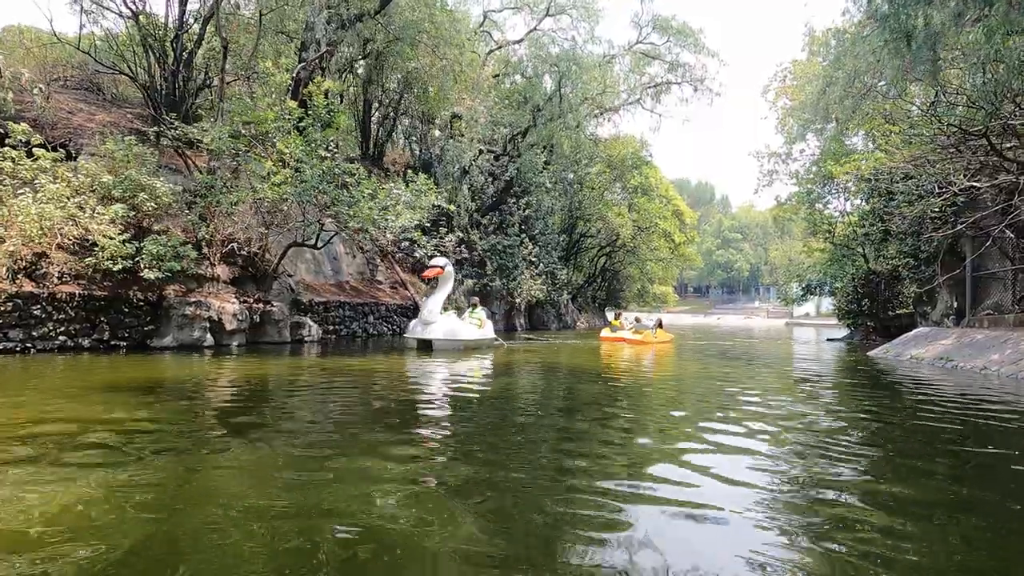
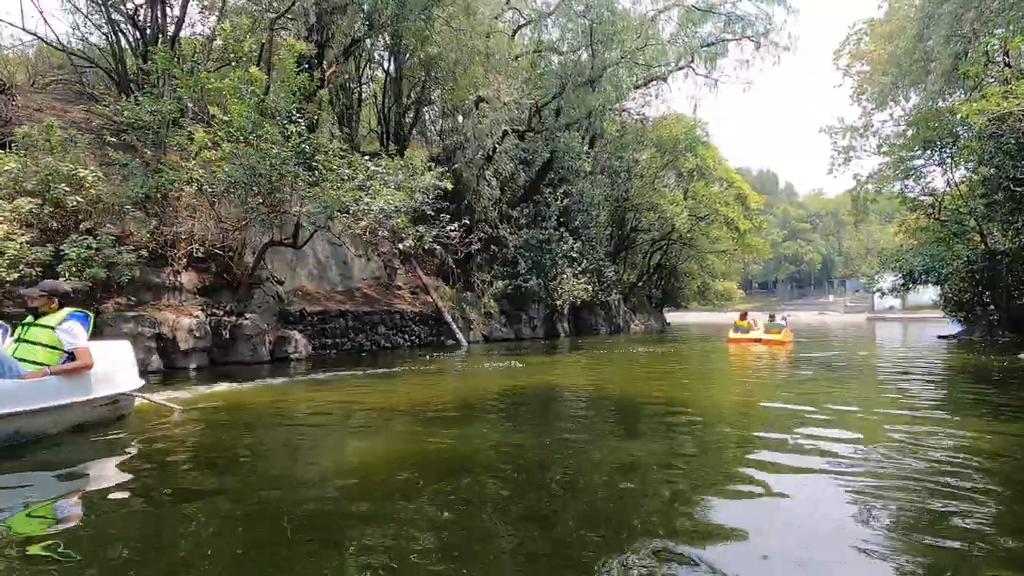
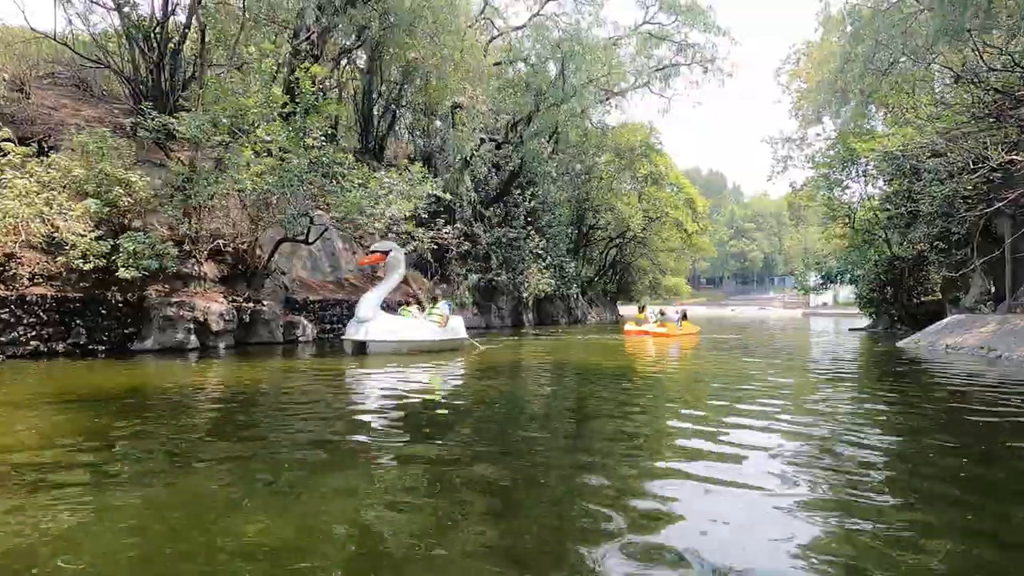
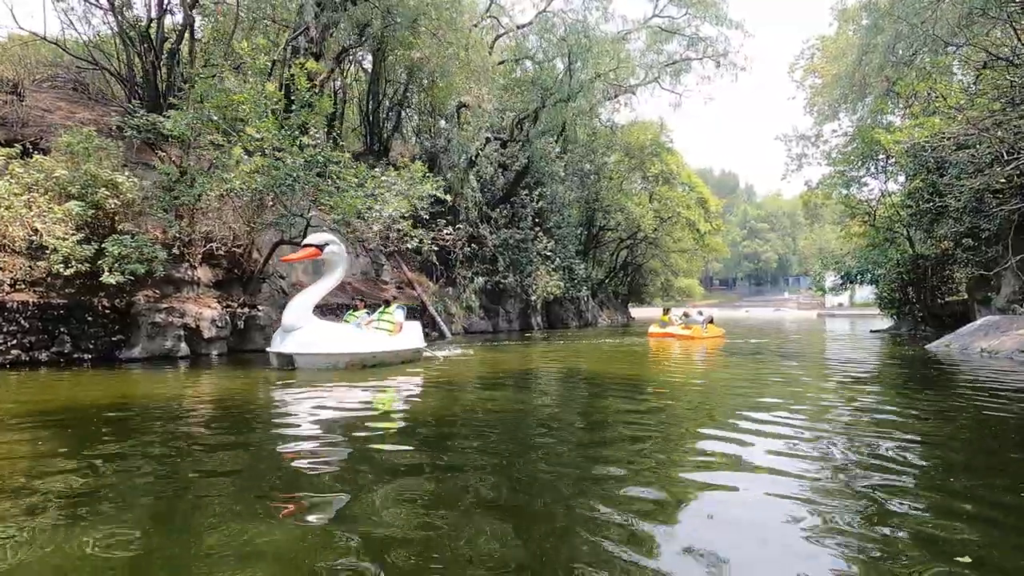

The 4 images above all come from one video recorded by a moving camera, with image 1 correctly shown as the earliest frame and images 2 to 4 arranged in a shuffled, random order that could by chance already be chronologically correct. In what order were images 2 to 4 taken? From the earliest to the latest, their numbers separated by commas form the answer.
3, 4, 2
